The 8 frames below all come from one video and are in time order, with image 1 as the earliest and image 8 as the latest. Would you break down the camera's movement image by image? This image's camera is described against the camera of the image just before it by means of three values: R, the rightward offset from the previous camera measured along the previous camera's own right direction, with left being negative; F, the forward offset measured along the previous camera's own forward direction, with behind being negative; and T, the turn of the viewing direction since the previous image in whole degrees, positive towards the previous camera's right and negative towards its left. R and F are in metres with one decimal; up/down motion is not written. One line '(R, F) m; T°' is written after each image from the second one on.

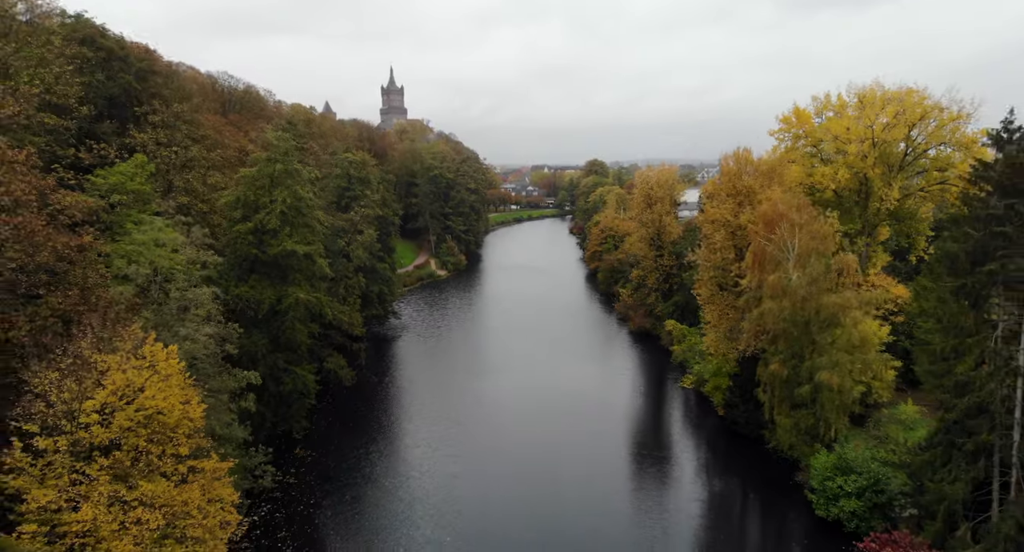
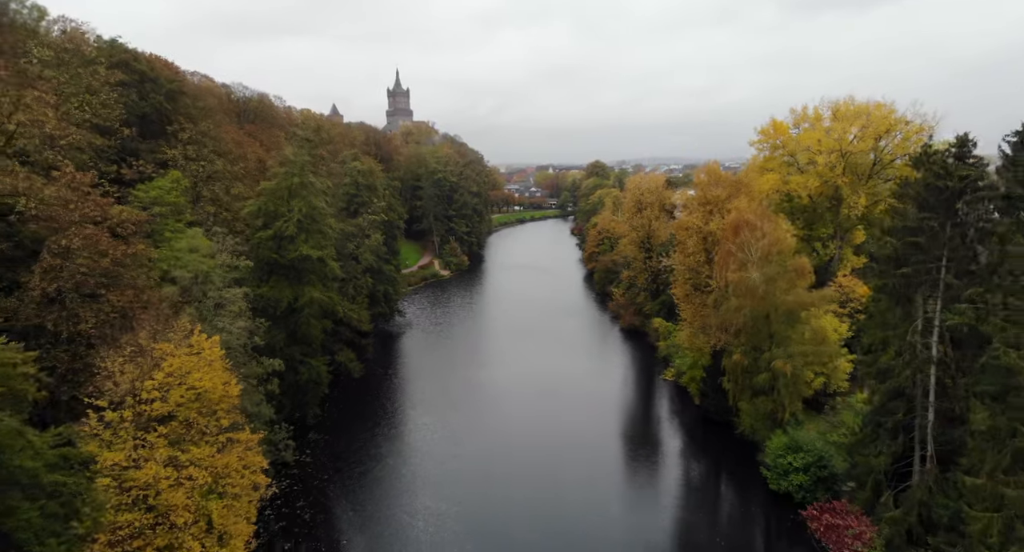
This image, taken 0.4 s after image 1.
(+0.4, -2.3) m; 0°
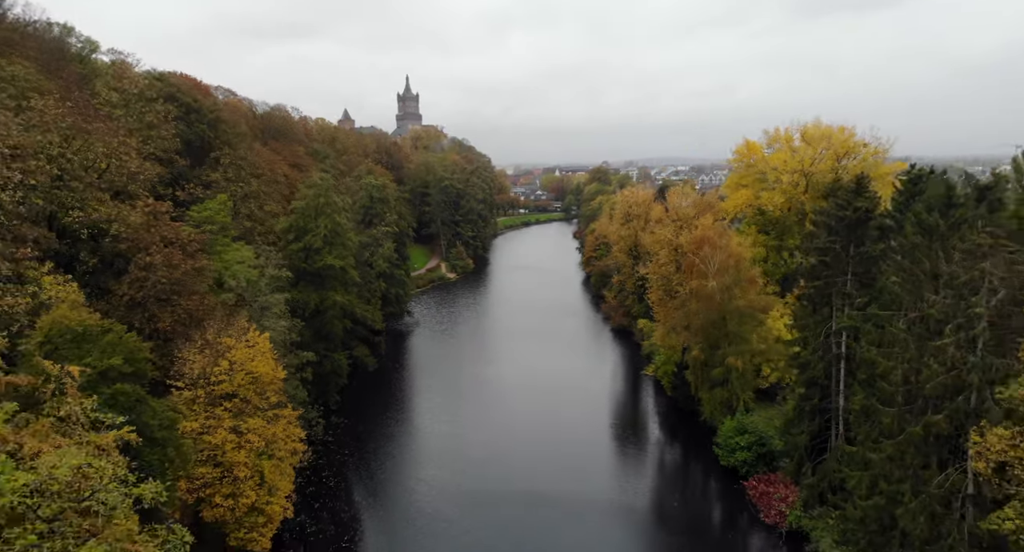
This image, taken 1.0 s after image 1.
(+0.5, -3.7) m; -1°
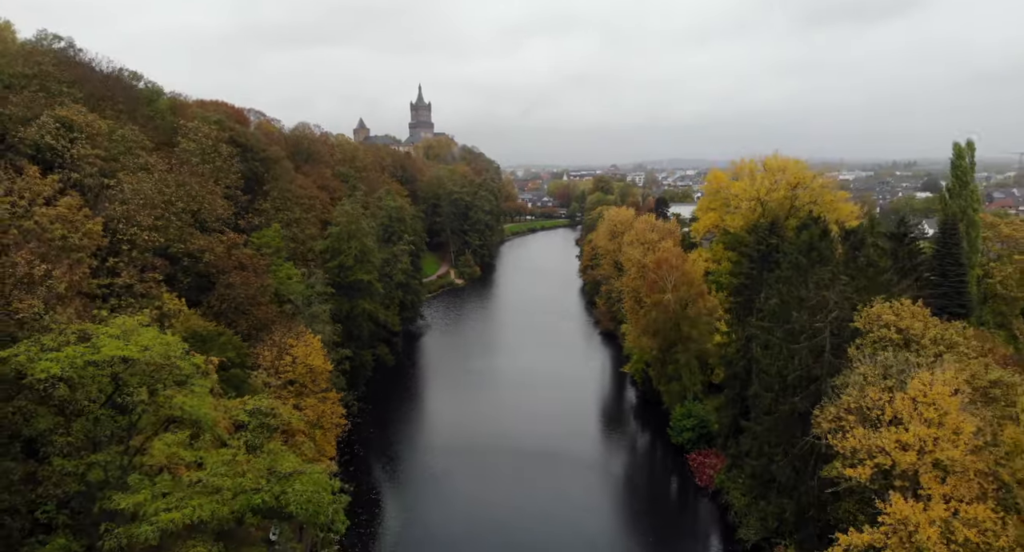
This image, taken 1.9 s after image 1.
(+0.7, -5.8) m; -1°
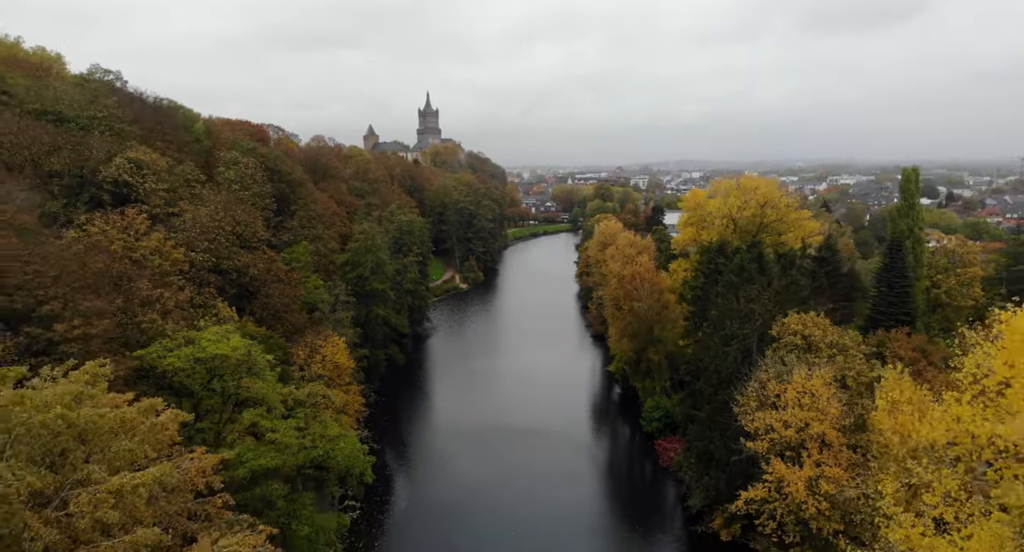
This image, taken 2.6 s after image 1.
(+0.6, -4.8) m; -1°
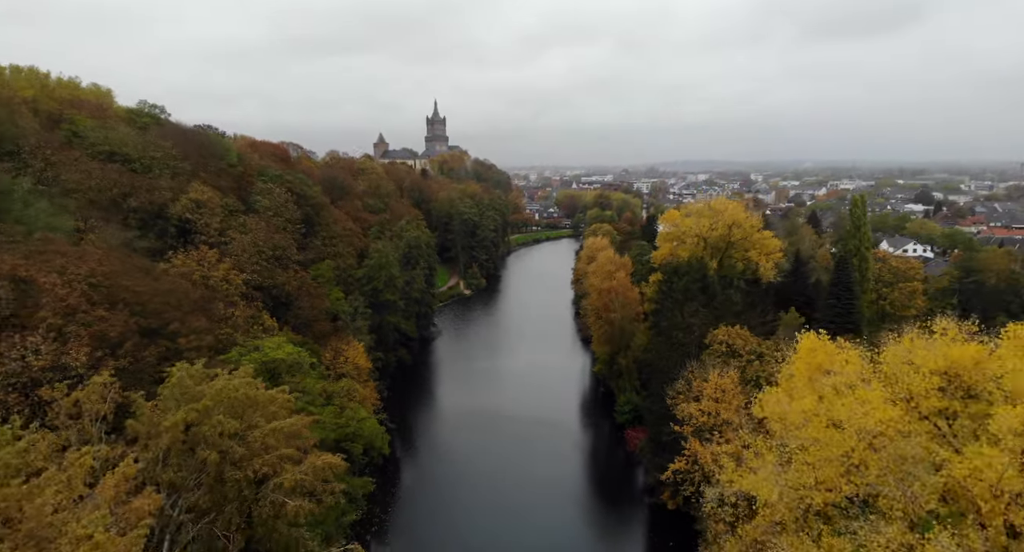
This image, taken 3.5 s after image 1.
(+0.9, -5.9) m; -1°
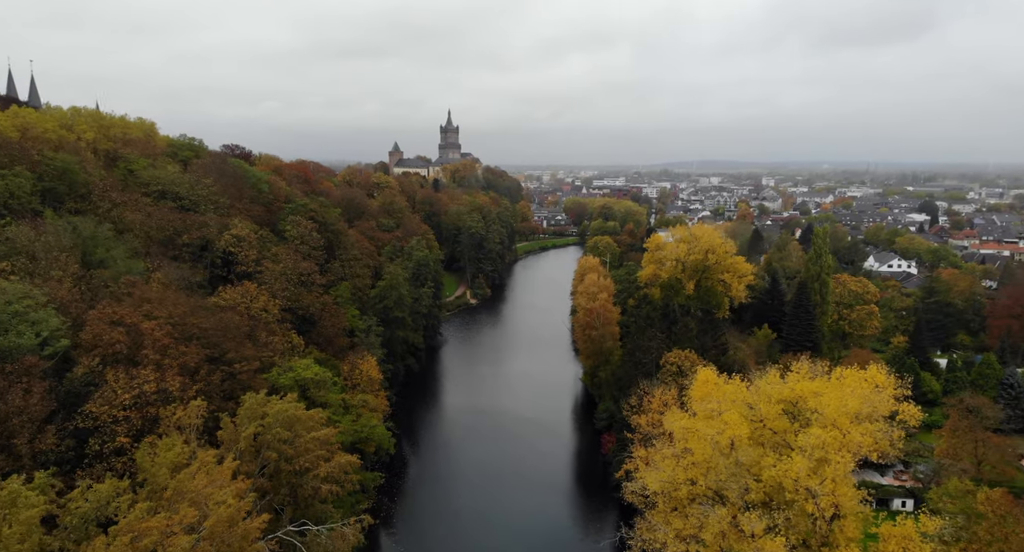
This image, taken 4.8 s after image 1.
(+1.4, -5.7) m; -1°
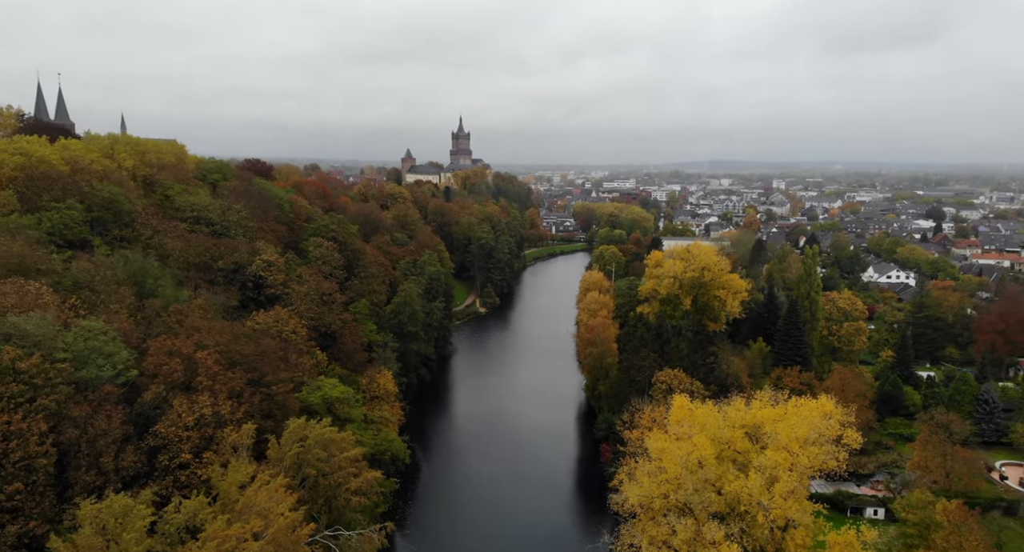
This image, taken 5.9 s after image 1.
(+0.3, -3.3) m; -1°
